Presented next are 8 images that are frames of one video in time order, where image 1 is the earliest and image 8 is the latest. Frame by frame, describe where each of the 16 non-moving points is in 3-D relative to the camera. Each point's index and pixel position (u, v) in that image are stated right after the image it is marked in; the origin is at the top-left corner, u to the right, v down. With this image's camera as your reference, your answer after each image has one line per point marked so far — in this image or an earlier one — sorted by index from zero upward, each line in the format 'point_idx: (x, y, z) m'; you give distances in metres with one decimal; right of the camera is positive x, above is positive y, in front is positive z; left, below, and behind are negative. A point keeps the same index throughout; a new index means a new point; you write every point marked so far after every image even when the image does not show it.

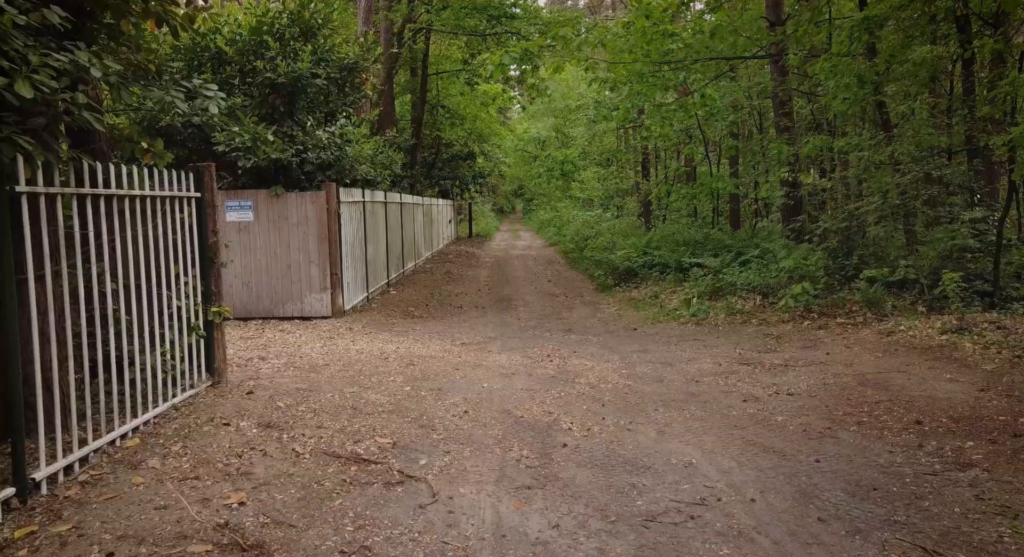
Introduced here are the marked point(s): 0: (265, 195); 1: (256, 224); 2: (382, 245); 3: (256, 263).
0: (-3.6, +1.2, +10.7) m
1: (-3.8, +0.8, +10.8) m
2: (-2.5, +0.7, +14.4) m
3: (-3.8, +0.2, +10.8) m
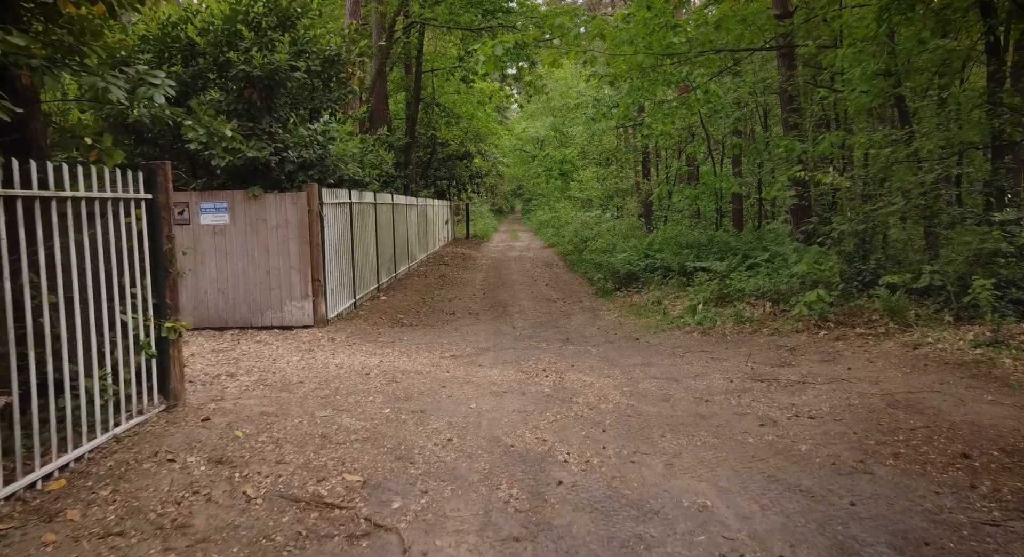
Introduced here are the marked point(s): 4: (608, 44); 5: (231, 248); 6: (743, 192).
0: (-3.7, +1.1, +10.0) m
1: (-3.8, +0.7, +10.1) m
2: (-2.6, +0.6, +13.7) m
3: (-3.9, +0.1, +10.2) m
4: (+1.5, +3.6, +11.2) m
5: (-3.9, +0.4, +10.1) m
6: (+4.6, +1.7, +14.6) m
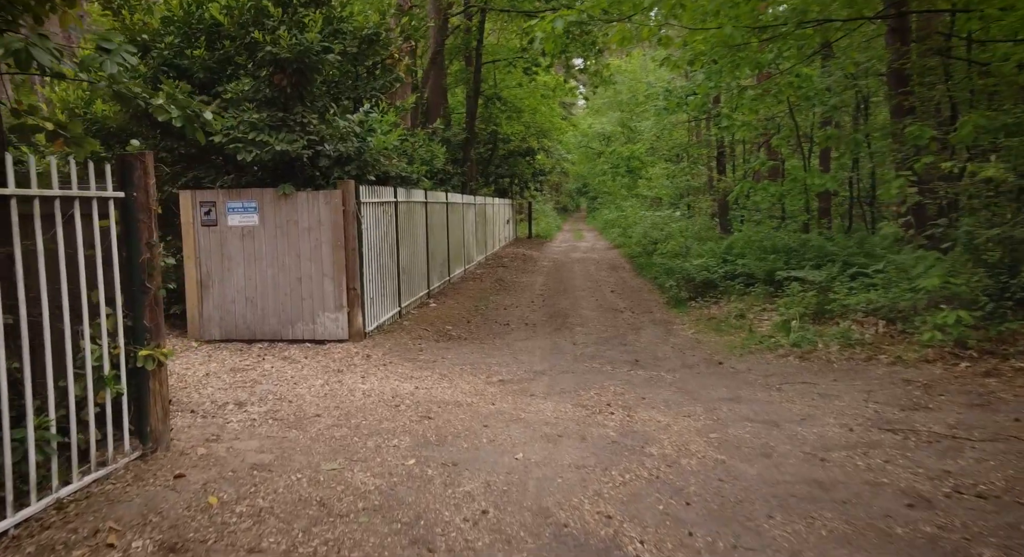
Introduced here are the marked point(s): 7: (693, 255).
0: (-2.9, +1.0, +9.0) m
1: (-3.1, +0.6, +9.1) m
2: (-1.5, +0.5, +12.6) m
3: (-3.1, 0.0, +9.1) m
4: (+2.3, +3.4, +9.7) m
5: (-3.1, +0.3, +9.1) m
6: (+5.7, +1.6, +12.8) m
7: (+3.3, +0.4, +13.5) m
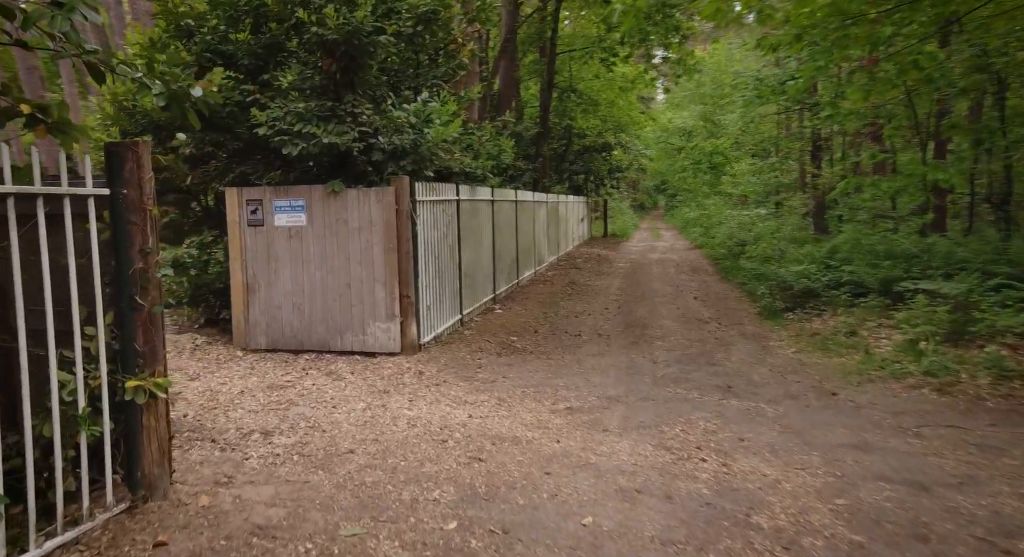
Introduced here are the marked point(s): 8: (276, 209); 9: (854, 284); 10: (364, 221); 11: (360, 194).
0: (-2.1, +1.0, +8.2) m
1: (-2.3, +0.6, +8.3) m
2: (-0.4, +0.4, +11.6) m
3: (-2.3, 0.0, +8.4) m
4: (+3.2, +3.3, +8.4) m
5: (-2.3, +0.3, +8.3) m
6: (+6.8, +1.4, +11.1) m
7: (+4.5, +0.3, +12.0) m
8: (-2.7, +0.8, +8.3) m
9: (+4.5, -0.1, +9.7) m
10: (-1.6, +0.6, +8.1) m
11: (-1.7, +0.9, +8.1) m
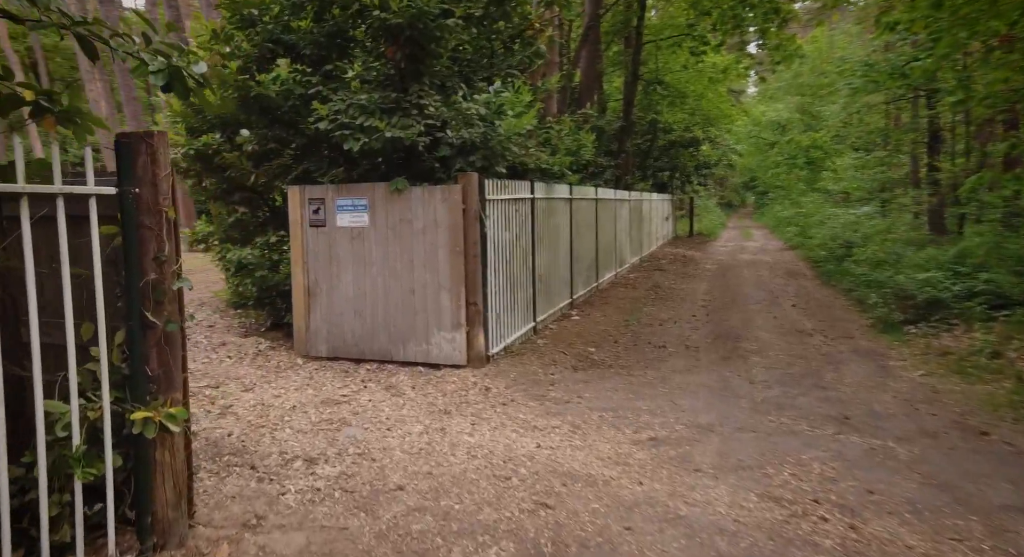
0: (-1.3, +0.9, +7.6) m
1: (-1.5, +0.5, +7.7) m
2: (+0.8, +0.4, +10.8) m
3: (-1.5, -0.1, +7.8) m
4: (+4.0, +3.2, +7.2) m
5: (-1.5, +0.2, +7.8) m
6: (+7.9, +1.3, +9.5) m
7: (+5.7, +0.2, +10.7) m
8: (-1.8, +0.7, +7.8) m
9: (+5.5, -0.2, +8.4) m
10: (-0.8, +0.6, +7.5) m
11: (-0.9, +0.9, +7.4) m
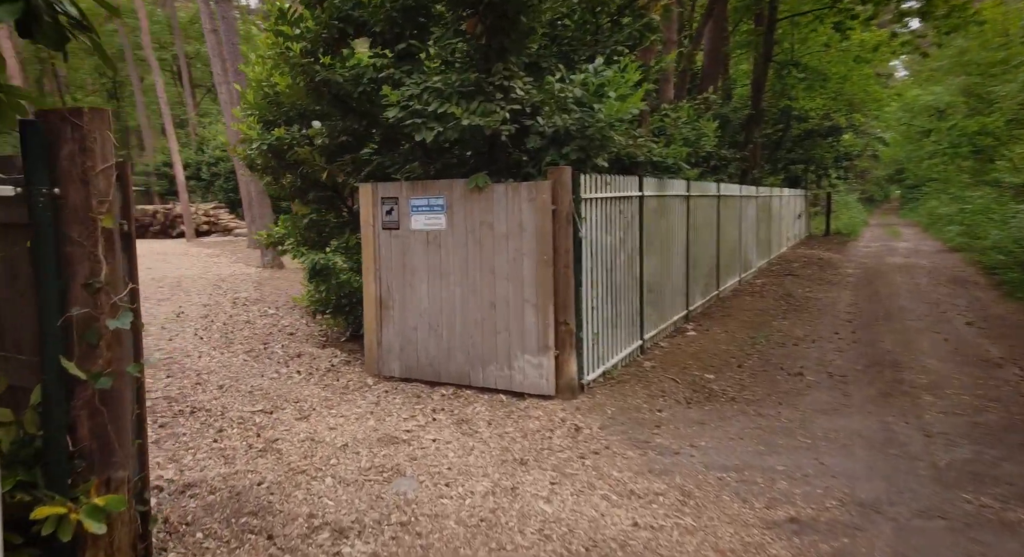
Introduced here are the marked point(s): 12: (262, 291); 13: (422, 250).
0: (-0.4, +0.8, +6.5) m
1: (-0.6, +0.4, +6.7) m
2: (+2.1, +0.2, +9.4) m
3: (-0.6, -0.2, +6.7) m
4: (+4.8, +3.1, +5.3) m
5: (-0.6, +0.1, +6.7) m
6: (+9.0, +1.1, +6.9) m
7: (+7.0, 0.0, +8.5) m
8: (-0.9, +0.6, +6.8) m
9: (+6.4, -0.4, +6.3) m
10: (0.0, +0.5, +6.3) m
11: (0.0, +0.8, +6.3) m
12: (-4.8, -0.2, +14.2) m
13: (-0.8, +0.3, +6.8) m
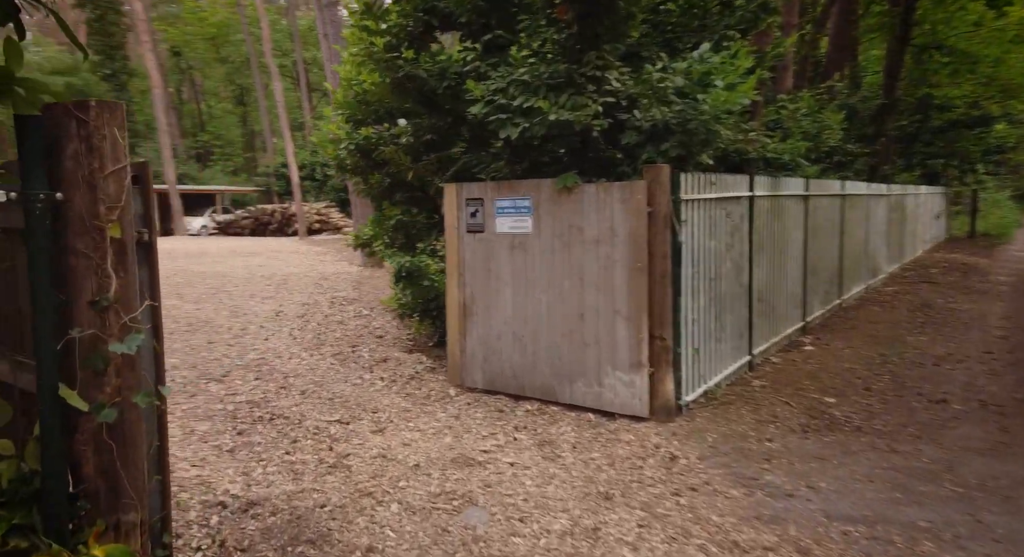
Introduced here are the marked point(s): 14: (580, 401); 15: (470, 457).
0: (+0.3, +0.7, +6.0) m
1: (+0.2, +0.3, +6.2) m
2: (+3.3, +0.1, +8.5) m
3: (+0.2, -0.2, +6.3) m
4: (+5.3, +2.9, +4.1) m
5: (+0.2, +0.1, +6.2) m
6: (+9.7, +0.9, +5.1) m
7: (+7.9, -0.1, +6.9) m
8: (-0.1, +0.6, +6.4) m
9: (+7.0, -0.5, +4.8) m
10: (+0.7, +0.4, +5.7) m
11: (+0.7, +0.7, +5.7) m
12: (-2.9, -0.2, +14.2) m
13: (0.0, +0.2, +6.4) m
14: (+0.6, -1.0, +6.1) m
15: (-0.3, -1.2, +5.1) m
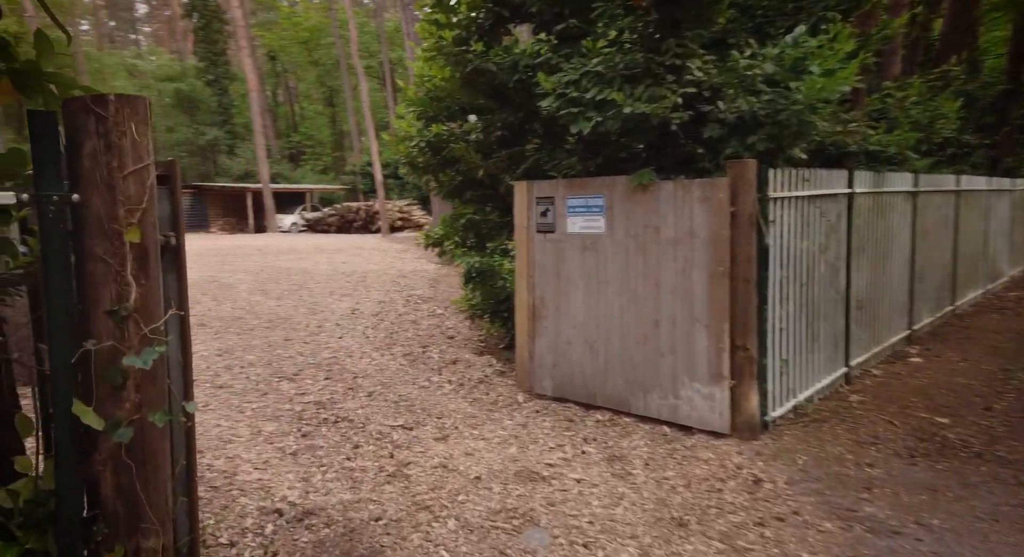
0: (+0.9, +0.7, +5.6) m
1: (+0.8, +0.3, +5.8) m
2: (+4.1, +0.1, +7.8) m
3: (+0.8, -0.2, +5.9) m
4: (+5.7, +2.8, +3.1) m
5: (+0.8, 0.0, +5.9) m
6: (+10.1, +0.8, +3.7) m
7: (+8.5, -0.2, +5.7) m
8: (+0.5, +0.6, +6.1) m
9: (+7.4, -0.6, +3.7) m
10: (+1.3, +0.4, +5.3) m
11: (+1.2, +0.7, +5.3) m
12: (-1.5, -0.2, +14.2) m
13: (+0.5, +0.2, +6.1) m
14: (+1.1, -1.0, +5.7) m
15: (+0.1, -1.3, +4.9) m
